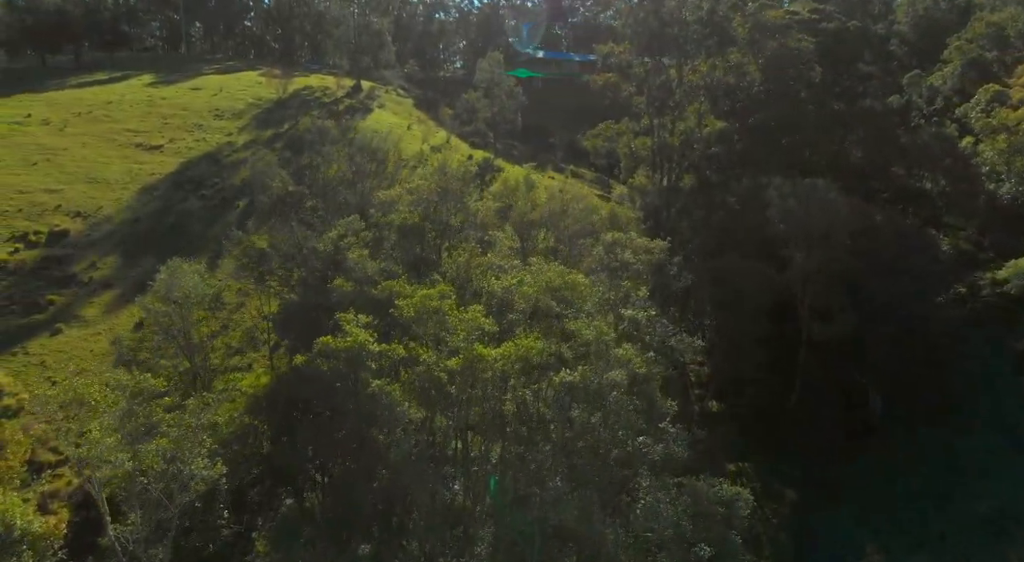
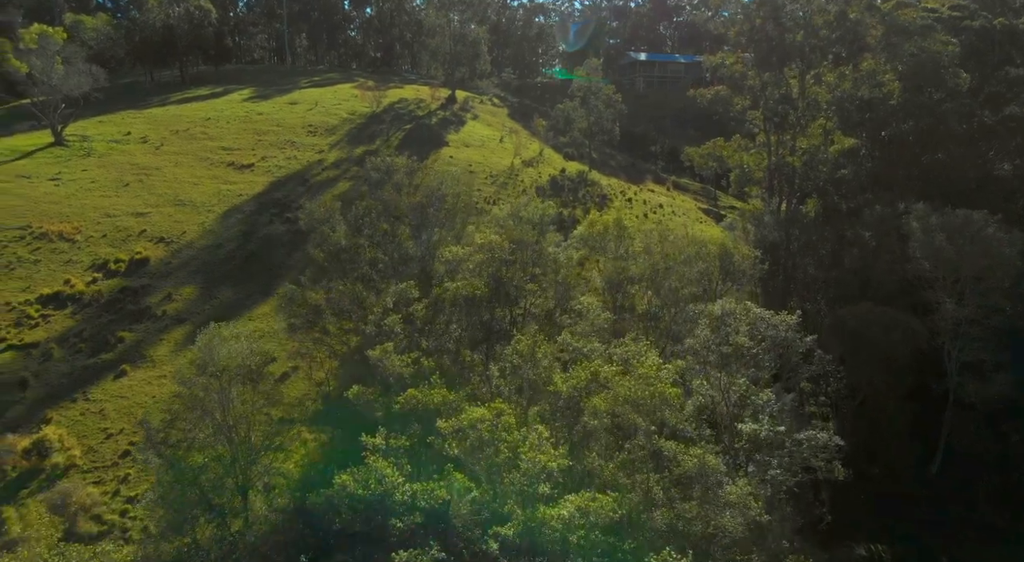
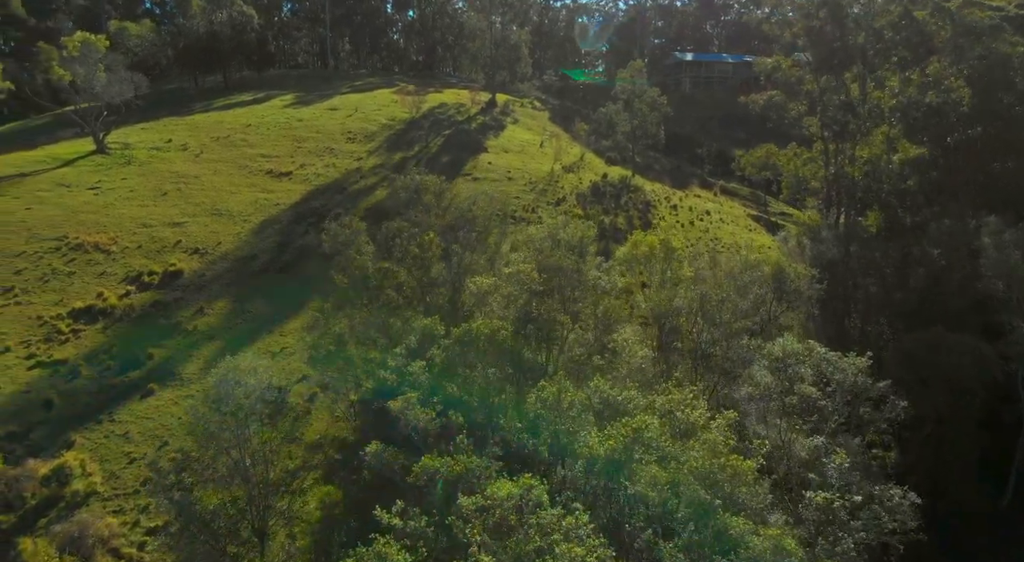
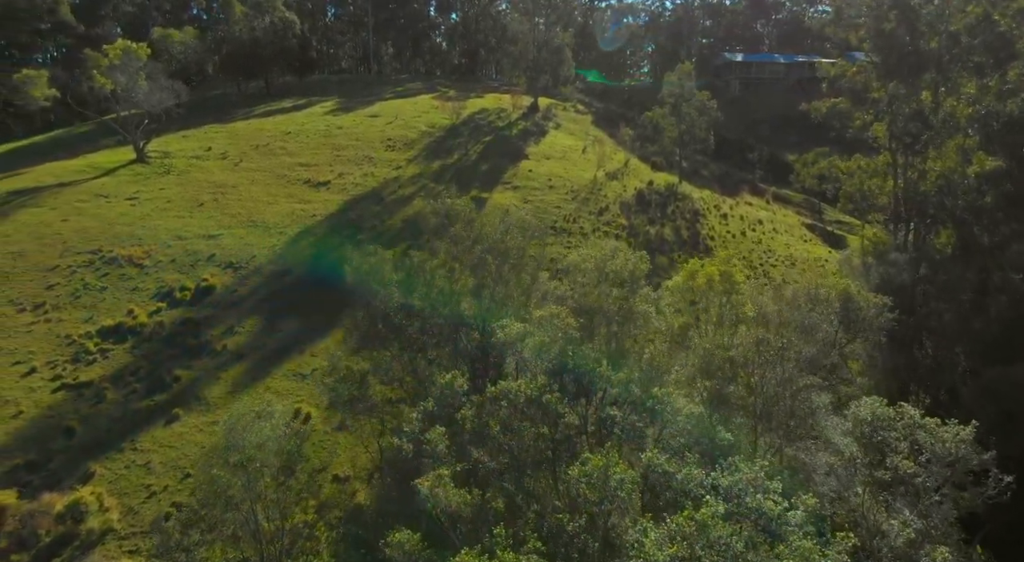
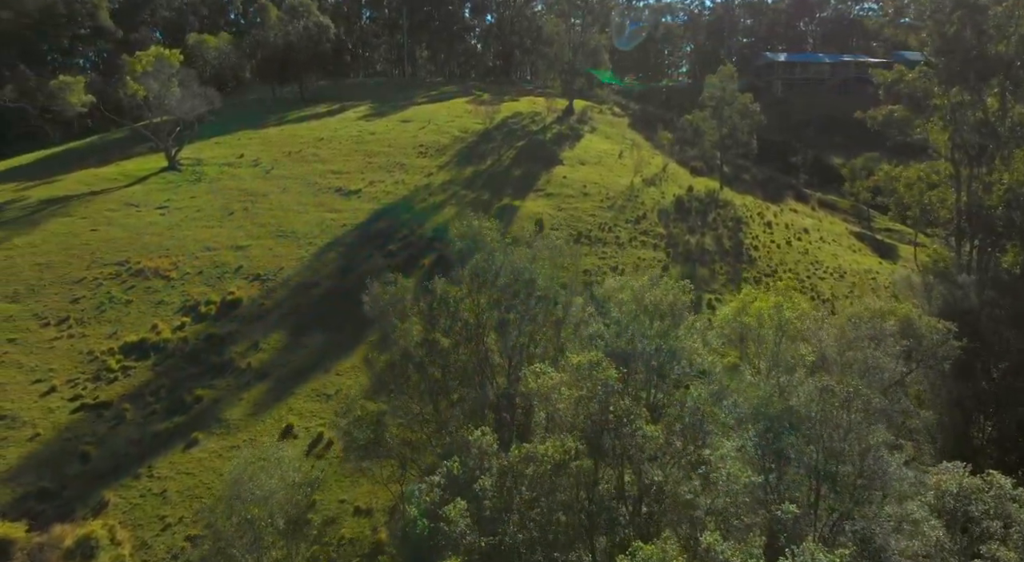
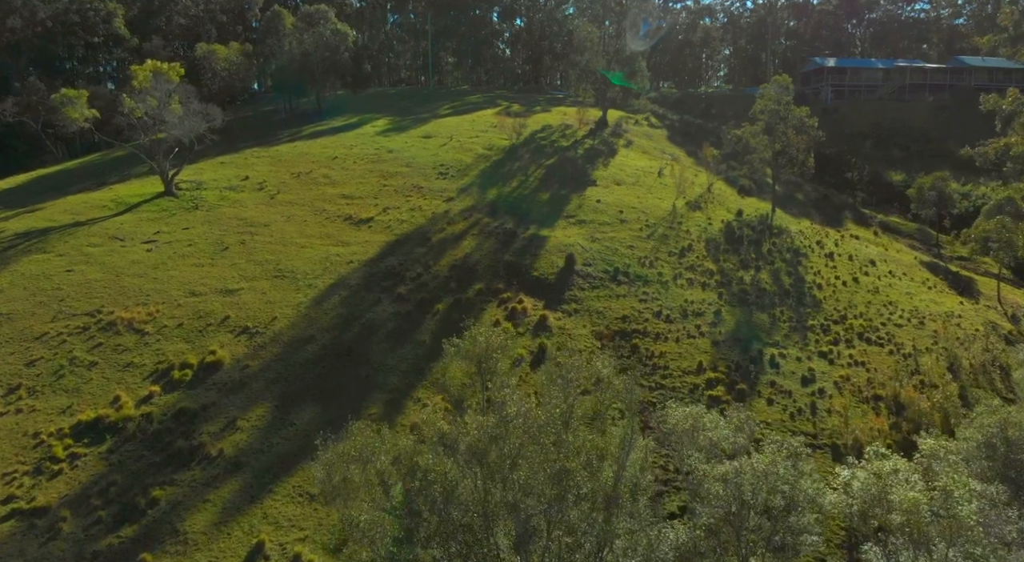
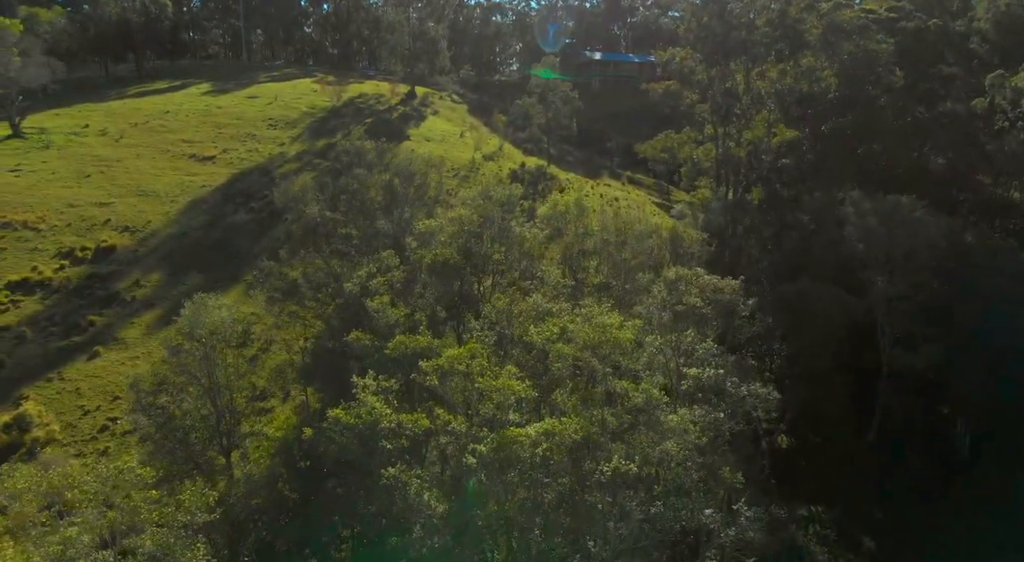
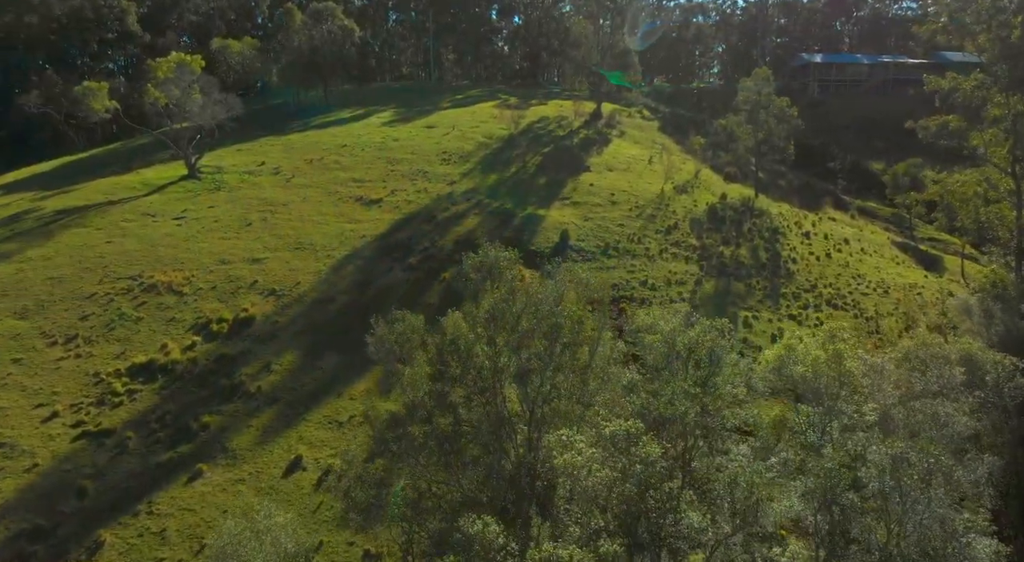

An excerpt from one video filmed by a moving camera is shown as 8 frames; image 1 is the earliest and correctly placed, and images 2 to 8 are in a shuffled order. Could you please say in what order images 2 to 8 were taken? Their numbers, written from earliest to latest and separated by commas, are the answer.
7, 2, 3, 4, 5, 8, 6
